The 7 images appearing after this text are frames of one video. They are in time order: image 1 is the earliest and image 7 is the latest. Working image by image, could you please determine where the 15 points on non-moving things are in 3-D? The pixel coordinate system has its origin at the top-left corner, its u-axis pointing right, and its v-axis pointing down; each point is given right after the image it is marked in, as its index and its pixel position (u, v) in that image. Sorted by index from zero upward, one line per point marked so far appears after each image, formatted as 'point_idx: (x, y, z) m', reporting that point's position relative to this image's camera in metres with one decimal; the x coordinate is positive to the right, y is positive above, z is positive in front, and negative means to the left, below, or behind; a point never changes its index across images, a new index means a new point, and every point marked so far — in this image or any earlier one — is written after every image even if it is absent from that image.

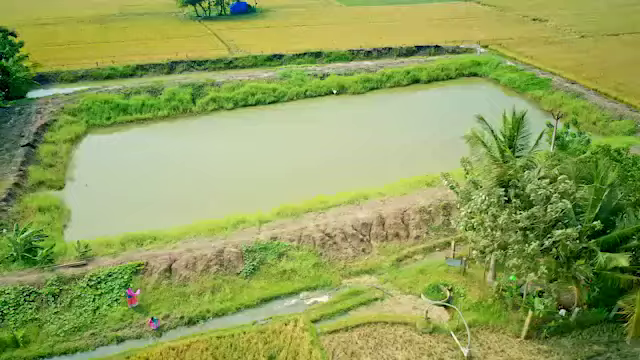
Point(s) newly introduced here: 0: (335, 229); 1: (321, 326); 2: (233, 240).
0: (+0.5, -1.5, +16.0) m
1: (0.0, -3.8, +13.1) m
2: (-2.7, -1.8, +15.5) m
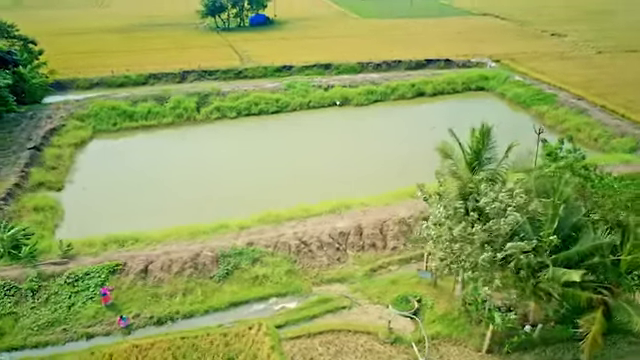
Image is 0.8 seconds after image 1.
0: (-0.3, -1.8, +16.3) m
1: (-0.9, -4.0, +13.3) m
2: (-3.4, -2.0, +15.9) m
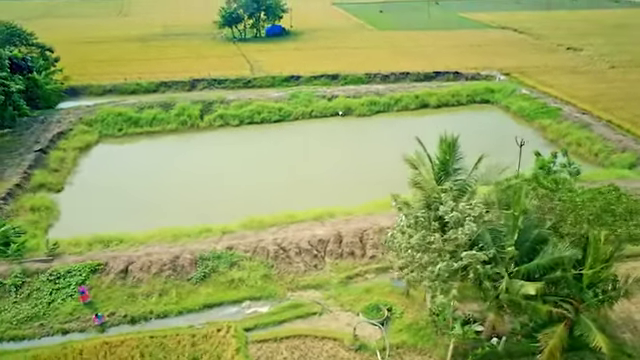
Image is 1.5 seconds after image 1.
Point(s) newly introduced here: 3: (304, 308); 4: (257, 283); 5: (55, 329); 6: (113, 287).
0: (-0.9, -2.1, +16.5) m
1: (-1.8, -4.2, +13.6) m
2: (-4.1, -2.2, +16.3) m
3: (-0.5, -3.7, +14.5) m
4: (-1.9, -3.1, +15.3) m
5: (-7.1, -4.0, +13.6) m
6: (-6.1, -3.2, +14.9) m
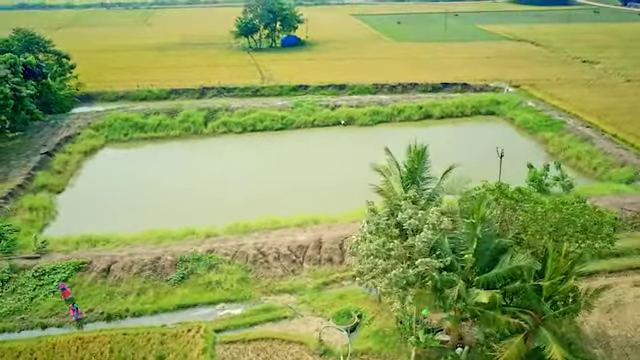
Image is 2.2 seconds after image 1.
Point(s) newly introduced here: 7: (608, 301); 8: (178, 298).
0: (-1.6, -2.3, +16.7) m
1: (-2.7, -4.3, +13.8) m
2: (-4.8, -2.3, +16.7) m
3: (-1.3, -3.8, +14.7) m
4: (-2.7, -3.2, +15.6) m
5: (-8.0, -4.0, +14.2) m
6: (-6.9, -3.2, +15.4) m
7: (+8.6, -3.6, +15.2) m
8: (-4.3, -3.5, +15.2) m
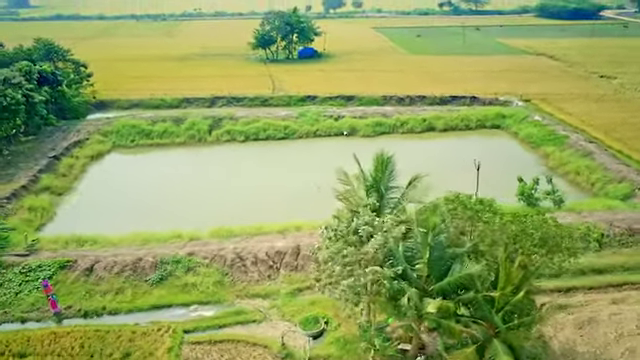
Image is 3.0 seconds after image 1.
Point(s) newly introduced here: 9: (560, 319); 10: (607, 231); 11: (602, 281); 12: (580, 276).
0: (-2.4, -2.5, +17.1) m
1: (-3.7, -4.4, +14.2) m
2: (-5.6, -2.4, +17.2) m
3: (-2.2, -4.0, +15.0) m
4: (-3.5, -3.4, +16.0) m
5: (-8.9, -4.0, +14.8) m
6: (-7.7, -3.3, +16.0) m
7: (+7.7, -4.1, +15.0) m
8: (-5.1, -3.6, +15.6) m
9: (+7.1, -4.1, +14.9) m
10: (+10.4, -1.9, +18.4) m
11: (+9.1, -3.3, +16.4) m
12: (+8.6, -3.2, +16.7) m
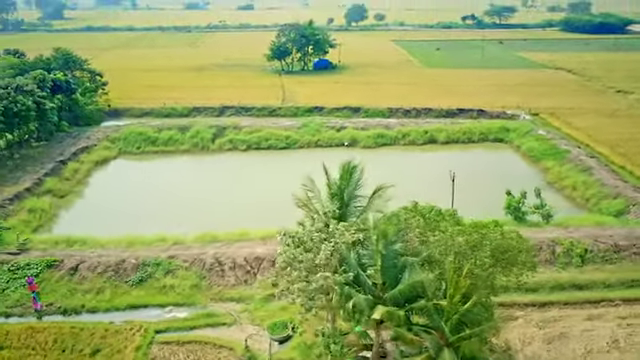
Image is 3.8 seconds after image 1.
0: (-3.2, -2.7, +17.5) m
1: (-4.6, -4.5, +14.6) m
2: (-6.4, -2.6, +17.8) m
3: (-3.1, -4.2, +15.4) m
4: (-4.4, -3.6, +16.4) m
5: (-9.9, -4.0, +15.6) m
6: (-8.6, -3.3, +16.7) m
7: (+6.8, -4.4, +14.8) m
8: (-6.0, -3.8, +16.2) m
9: (+6.1, -4.5, +14.8) m
10: (+9.7, -2.4, +18.1) m
11: (+8.3, -3.7, +16.2) m
12: (+7.8, -3.6, +16.5) m
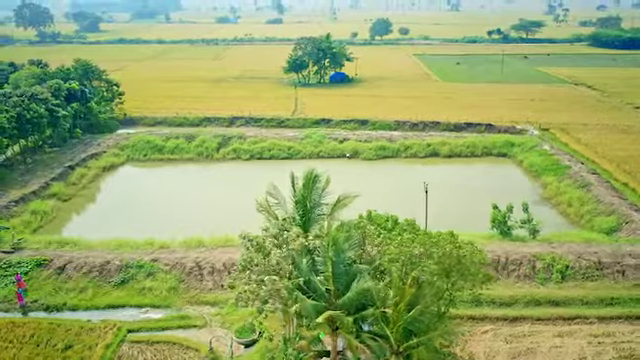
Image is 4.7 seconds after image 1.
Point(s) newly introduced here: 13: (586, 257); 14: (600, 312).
0: (-4.0, -2.9, +18.0) m
1: (-5.6, -4.7, +15.1) m
2: (-7.1, -2.8, +18.5) m
3: (-4.1, -4.4, +15.8) m
4: (-5.3, -3.8, +16.9) m
5: (-10.8, -4.1, +16.4) m
6: (-9.4, -3.4, +17.5) m
7: (+5.8, -4.8, +14.7) m
8: (-6.9, -3.9, +16.8) m
9: (+5.1, -4.8, +14.7) m
10: (+8.9, -2.9, +17.9) m
11: (+7.3, -4.2, +16.0) m
12: (+6.9, -4.1, +16.3) m
13: (+9.6, -2.8, +18.1) m
14: (+8.8, -4.2, +15.9) m
